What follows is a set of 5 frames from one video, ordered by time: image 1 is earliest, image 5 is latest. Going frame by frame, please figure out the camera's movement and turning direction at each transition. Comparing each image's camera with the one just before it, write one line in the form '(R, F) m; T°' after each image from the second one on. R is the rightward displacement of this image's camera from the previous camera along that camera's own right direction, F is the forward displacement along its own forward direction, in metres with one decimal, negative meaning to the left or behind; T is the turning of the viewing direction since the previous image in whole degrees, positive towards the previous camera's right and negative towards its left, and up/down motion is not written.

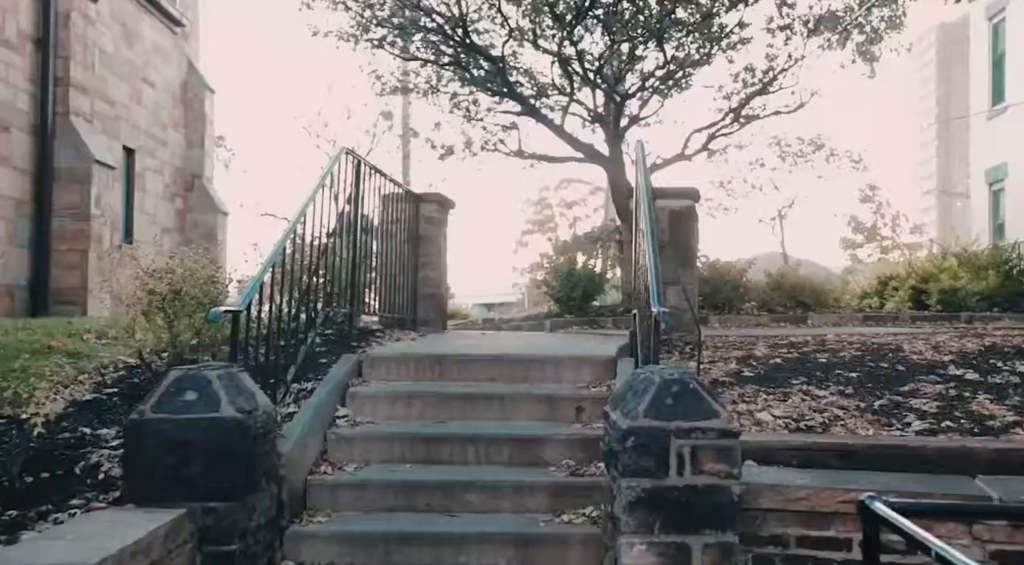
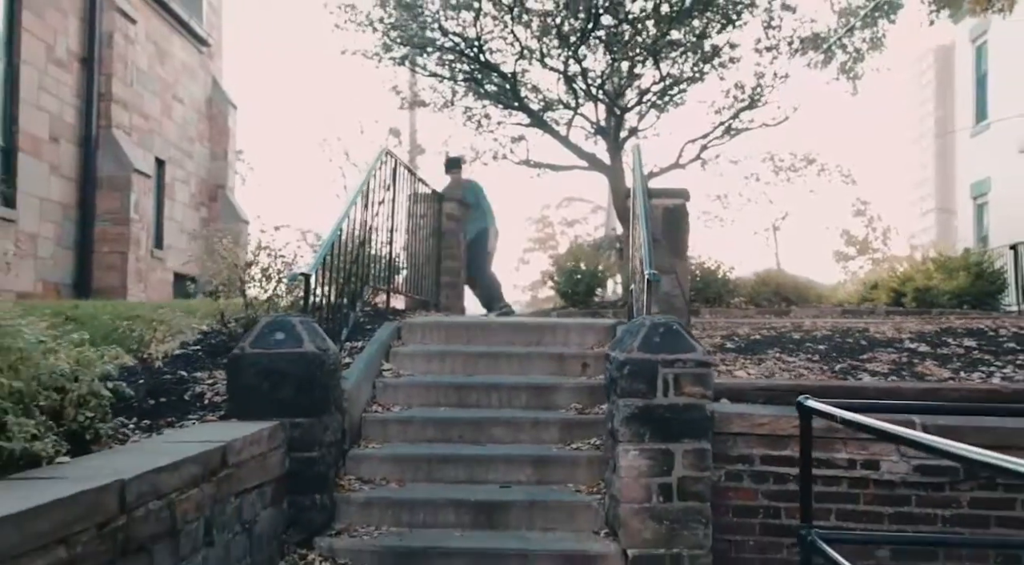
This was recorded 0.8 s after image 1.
(-0.1, -0.9) m; 0°
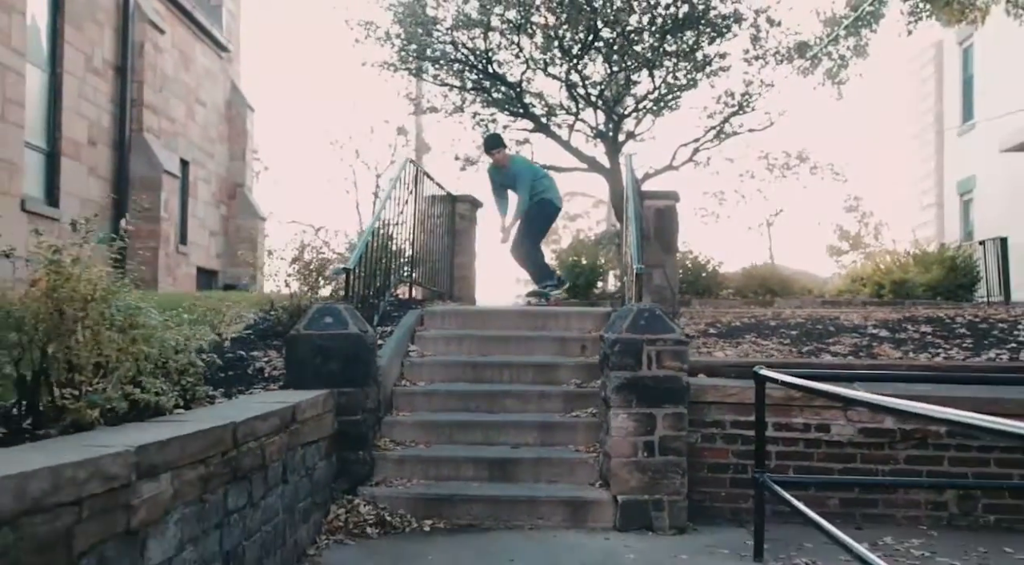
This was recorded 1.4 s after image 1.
(0.0, -0.8) m; 0°
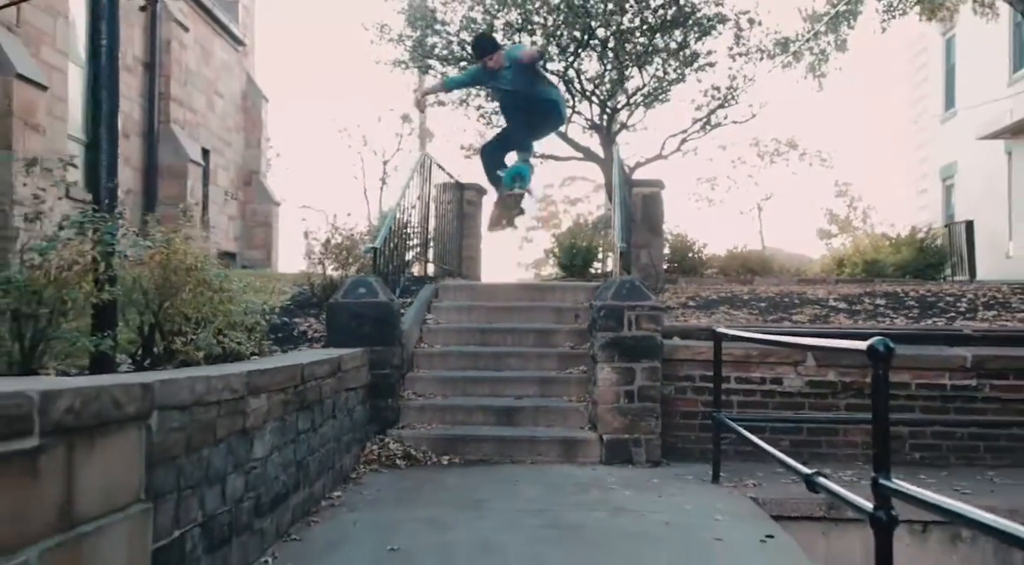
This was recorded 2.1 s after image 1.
(0.0, -1.0) m; 0°
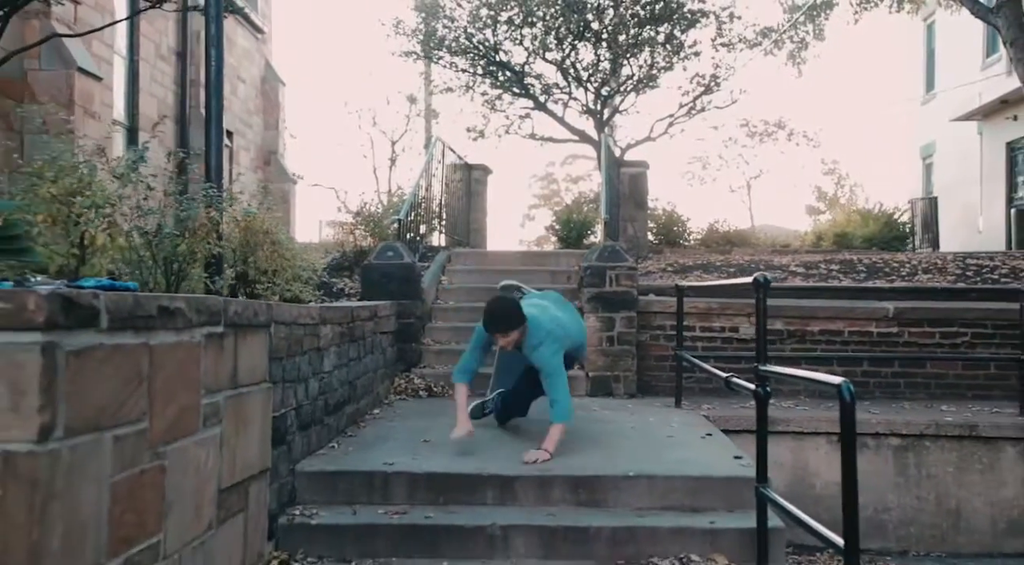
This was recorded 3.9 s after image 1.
(0.0, -1.2) m; 0°
